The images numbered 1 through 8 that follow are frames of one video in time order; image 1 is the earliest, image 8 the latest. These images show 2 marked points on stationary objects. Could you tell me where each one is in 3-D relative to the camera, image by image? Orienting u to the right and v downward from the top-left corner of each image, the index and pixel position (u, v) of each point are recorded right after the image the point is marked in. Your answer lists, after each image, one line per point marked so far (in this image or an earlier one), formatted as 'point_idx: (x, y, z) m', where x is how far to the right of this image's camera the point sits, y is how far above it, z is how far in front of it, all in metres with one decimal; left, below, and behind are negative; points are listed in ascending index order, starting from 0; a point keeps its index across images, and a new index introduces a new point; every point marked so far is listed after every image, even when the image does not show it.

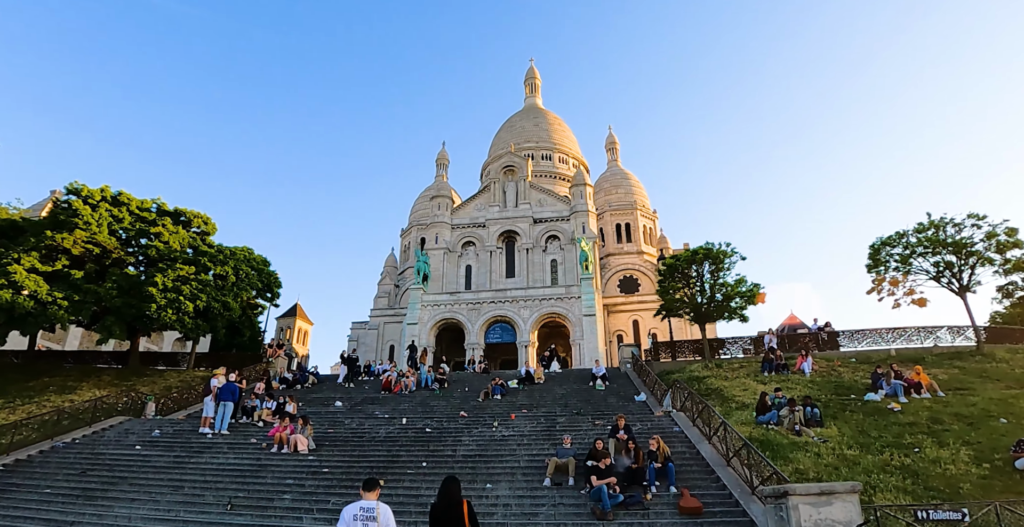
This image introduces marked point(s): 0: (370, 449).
0: (-3.5, -4.6, +12.6) m
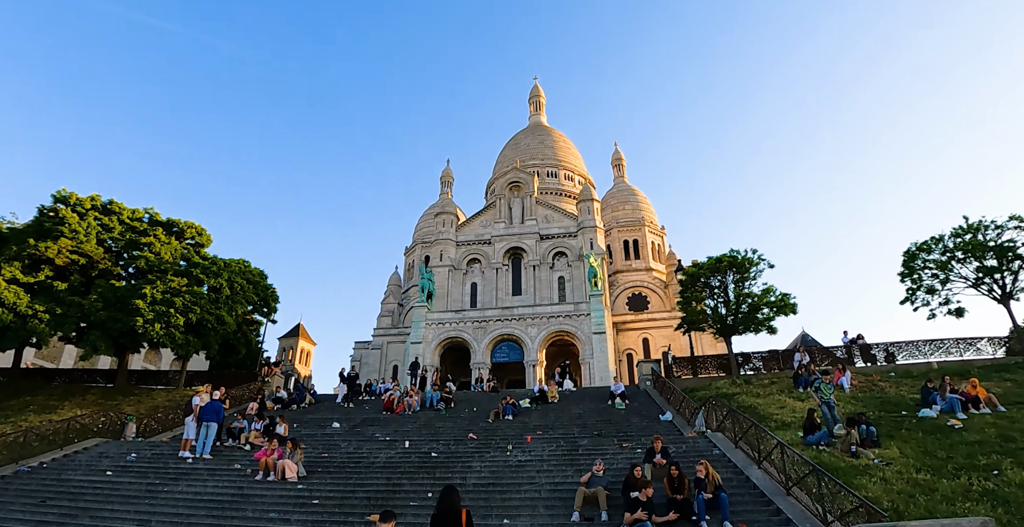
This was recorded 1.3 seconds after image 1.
0: (-3.1, -4.6, +11.1) m
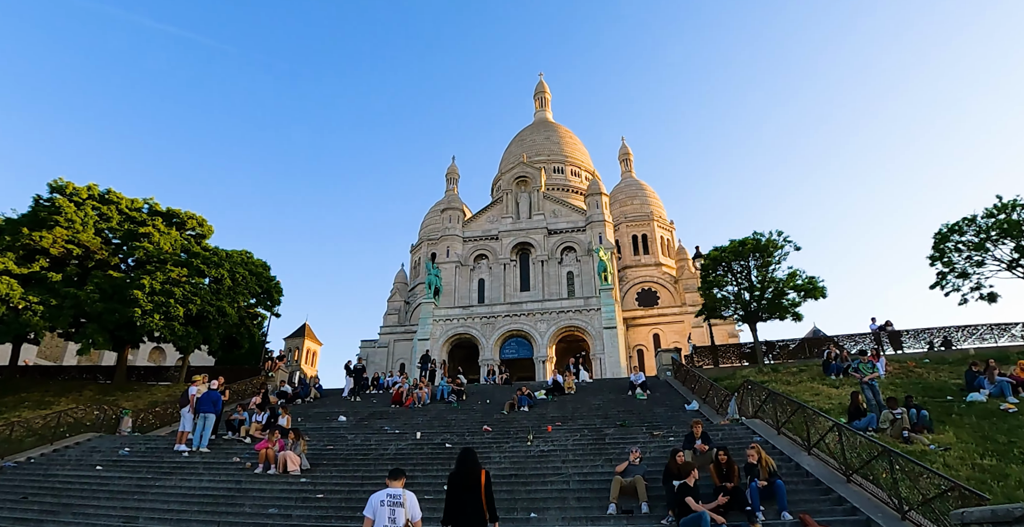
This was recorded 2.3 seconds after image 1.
0: (-2.7, -4.1, +10.2) m
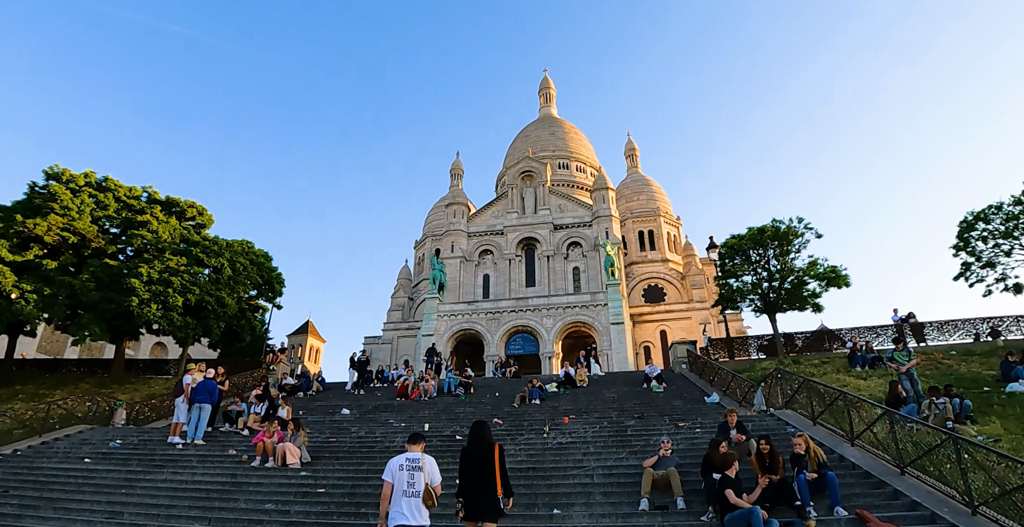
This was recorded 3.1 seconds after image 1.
0: (-2.4, -3.7, +9.5) m
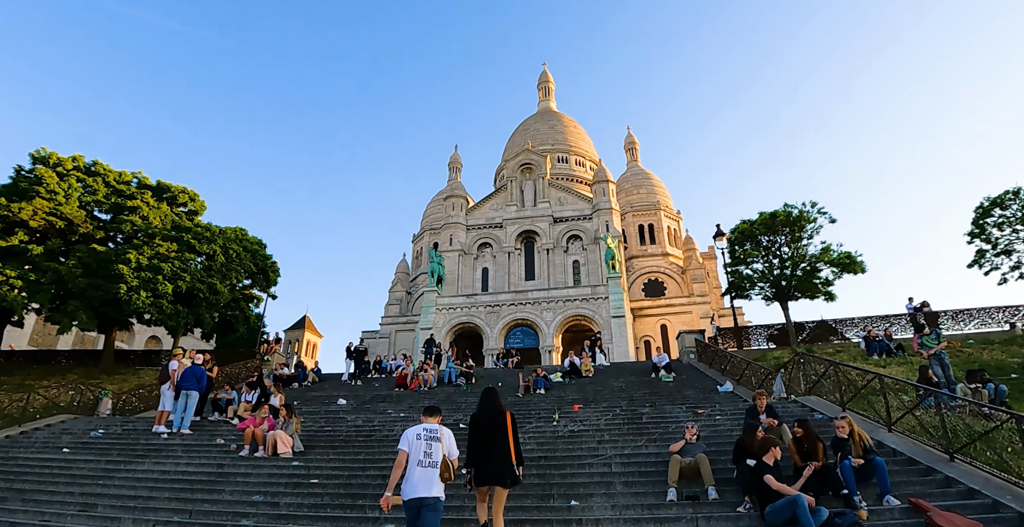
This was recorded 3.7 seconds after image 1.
0: (-2.3, -3.2, +8.8) m
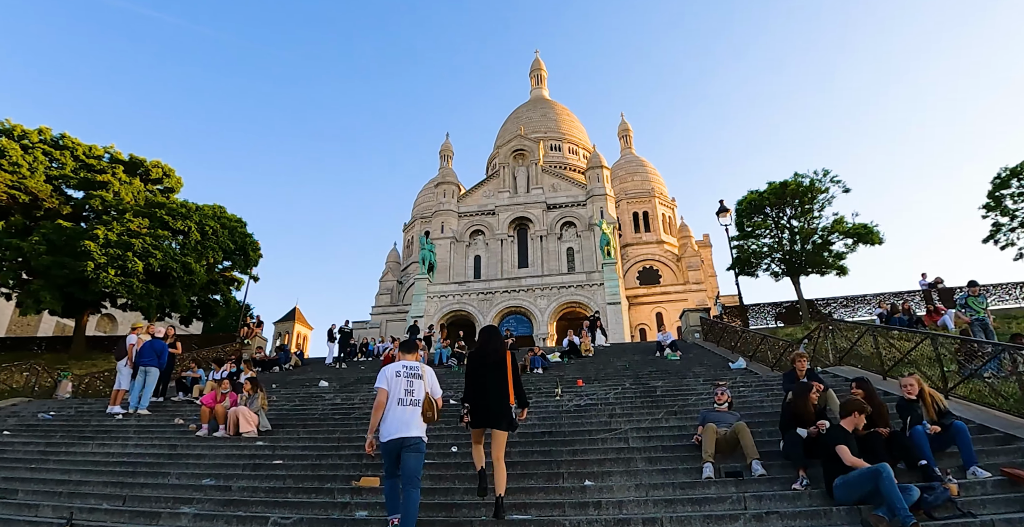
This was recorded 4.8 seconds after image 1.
0: (-2.3, -2.5, +7.7) m
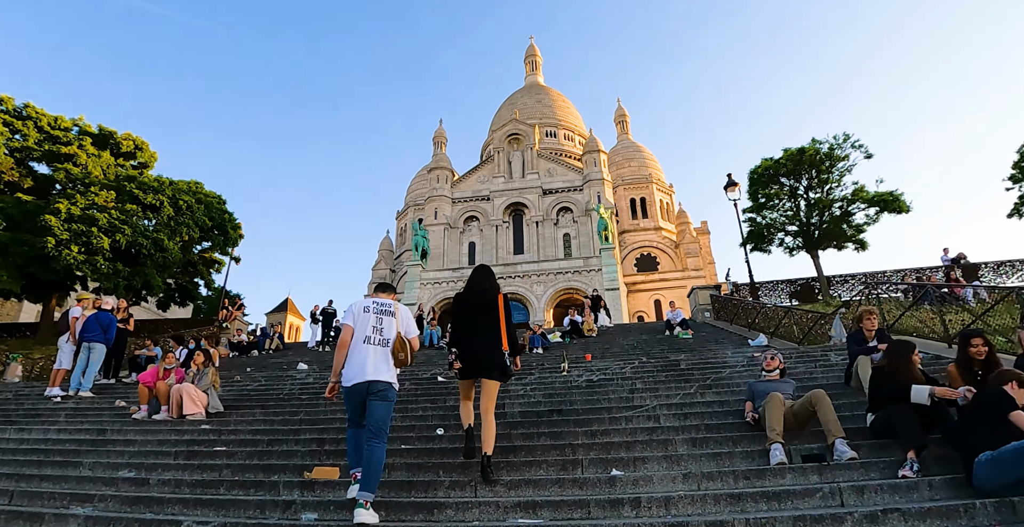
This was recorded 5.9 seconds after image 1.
0: (-2.3, -1.8, +6.4) m
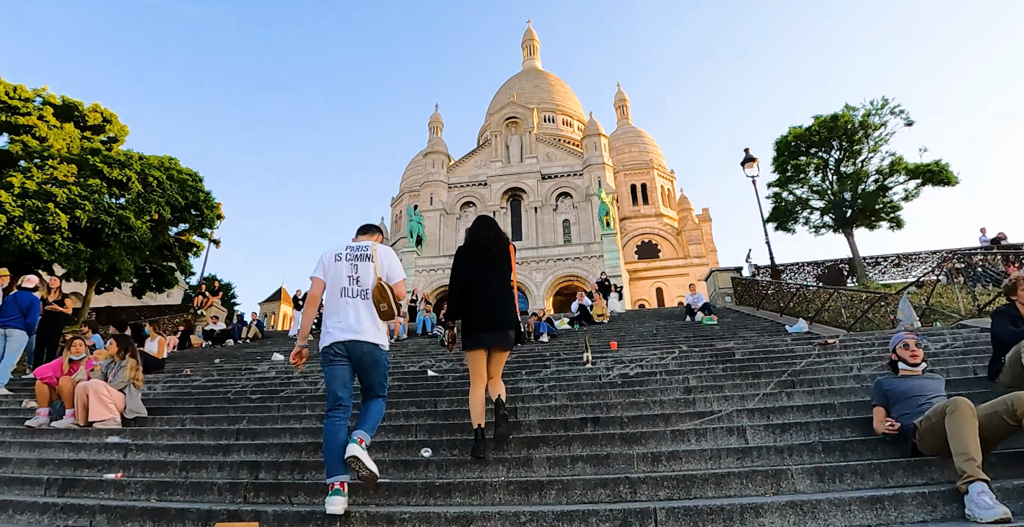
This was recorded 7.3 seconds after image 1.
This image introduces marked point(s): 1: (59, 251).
0: (-2.2, -1.4, +4.9) m
1: (-13.8, +0.4, +15.6) m
